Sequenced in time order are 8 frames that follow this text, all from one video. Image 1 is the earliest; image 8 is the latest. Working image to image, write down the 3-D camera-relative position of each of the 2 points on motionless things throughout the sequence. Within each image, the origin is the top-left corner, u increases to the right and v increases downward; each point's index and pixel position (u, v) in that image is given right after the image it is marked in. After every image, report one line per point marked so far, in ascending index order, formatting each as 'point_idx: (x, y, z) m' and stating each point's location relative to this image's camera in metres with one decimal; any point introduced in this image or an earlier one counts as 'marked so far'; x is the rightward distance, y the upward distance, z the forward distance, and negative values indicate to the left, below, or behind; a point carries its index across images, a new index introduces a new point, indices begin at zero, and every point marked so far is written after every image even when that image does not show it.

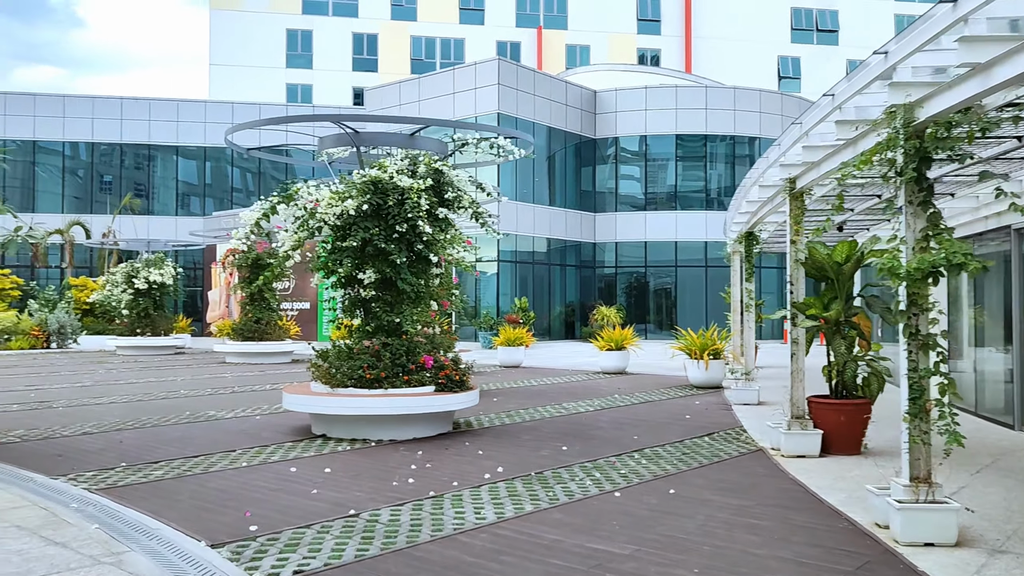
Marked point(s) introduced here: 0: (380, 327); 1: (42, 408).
0: (-1.2, -0.4, +8.1) m
1: (-5.4, -1.4, +9.9) m
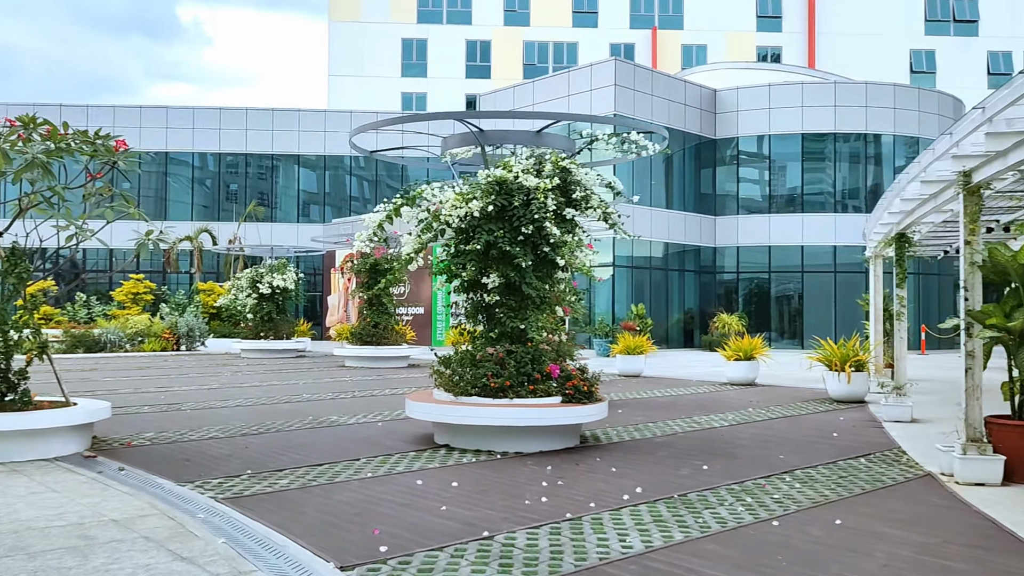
0: (-0.1, -0.4, +7.8) m
1: (-4.0, -1.4, +10.0) m
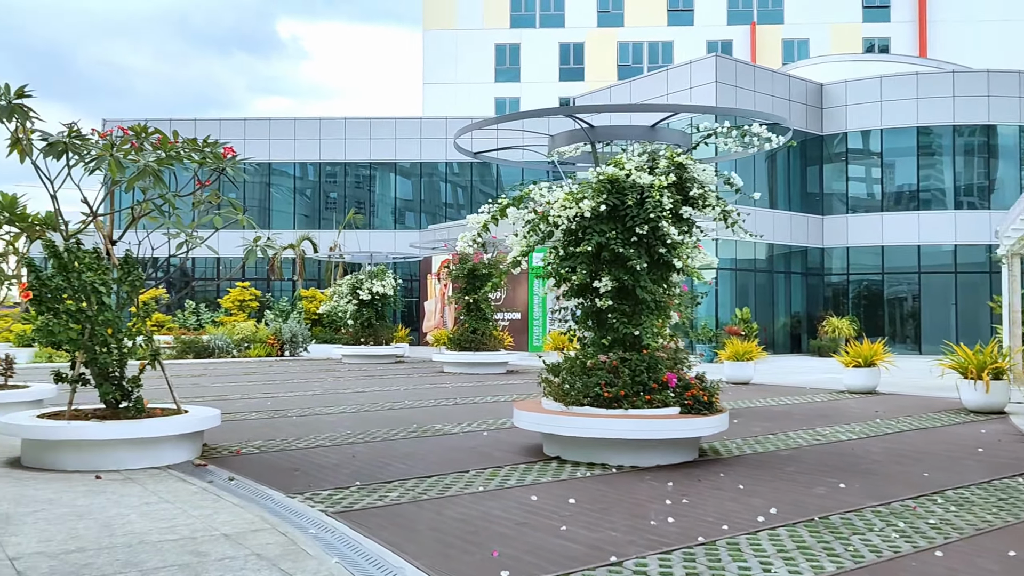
0: (+0.9, -0.4, +7.4) m
1: (-2.7, -1.5, +10.0) m
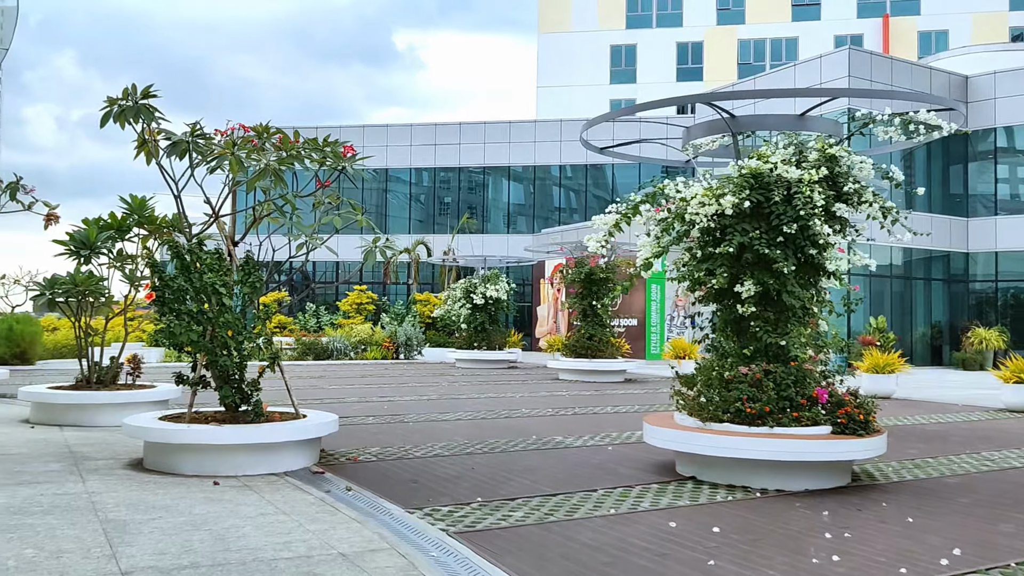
0: (+1.9, -0.5, +6.7) m
1: (-1.3, -1.5, +9.8) m
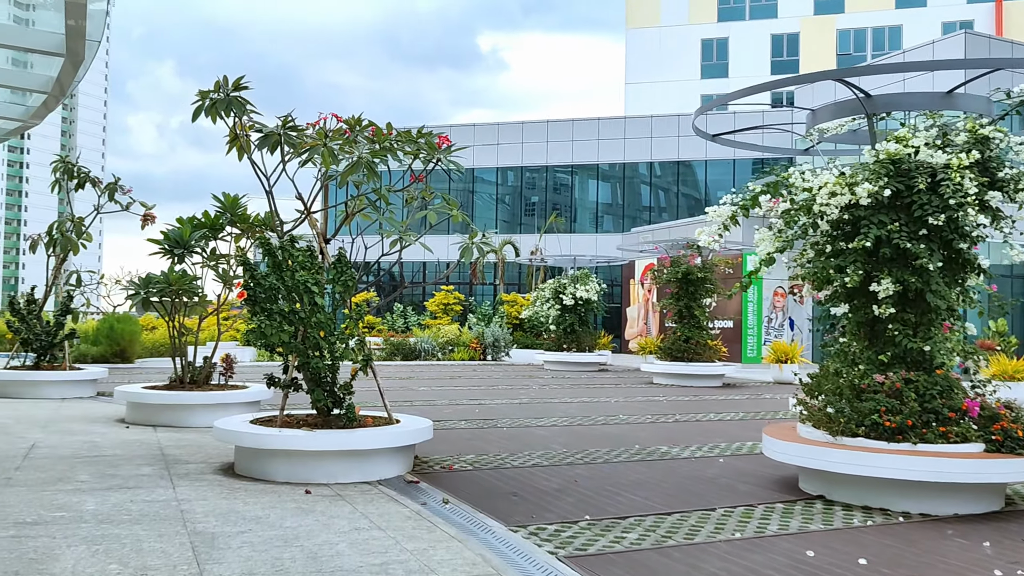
0: (+2.7, -0.5, +6.0) m
1: (-0.3, -1.5, +9.4) m
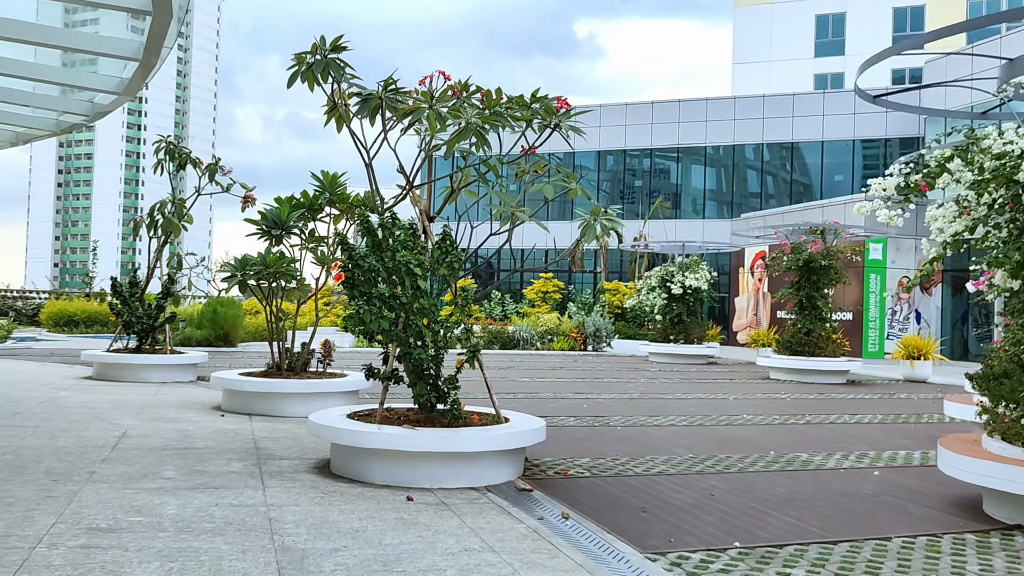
0: (+3.5, -0.4, +4.9) m
1: (+0.9, -1.4, +8.6) m
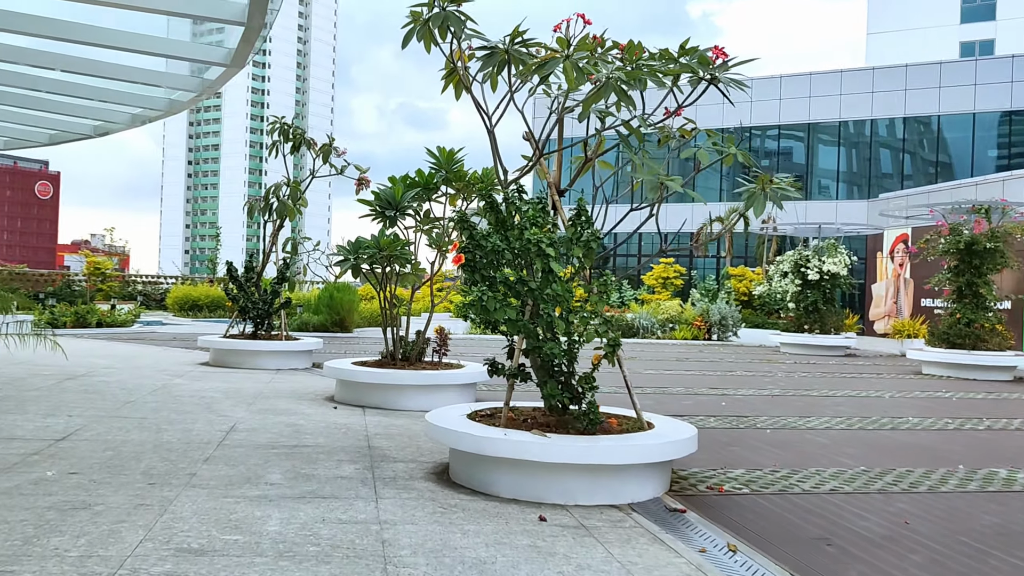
0: (+4.2, -0.3, +3.6) m
1: (+2.1, -1.2, +7.6) m
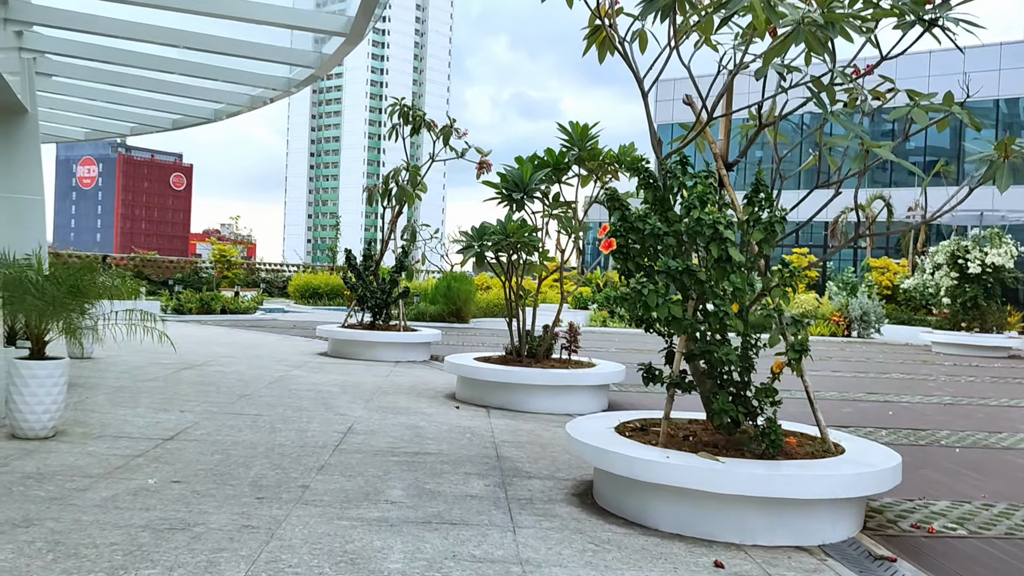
0: (+4.7, -0.3, +2.3) m
1: (+3.2, -1.2, +6.5) m
